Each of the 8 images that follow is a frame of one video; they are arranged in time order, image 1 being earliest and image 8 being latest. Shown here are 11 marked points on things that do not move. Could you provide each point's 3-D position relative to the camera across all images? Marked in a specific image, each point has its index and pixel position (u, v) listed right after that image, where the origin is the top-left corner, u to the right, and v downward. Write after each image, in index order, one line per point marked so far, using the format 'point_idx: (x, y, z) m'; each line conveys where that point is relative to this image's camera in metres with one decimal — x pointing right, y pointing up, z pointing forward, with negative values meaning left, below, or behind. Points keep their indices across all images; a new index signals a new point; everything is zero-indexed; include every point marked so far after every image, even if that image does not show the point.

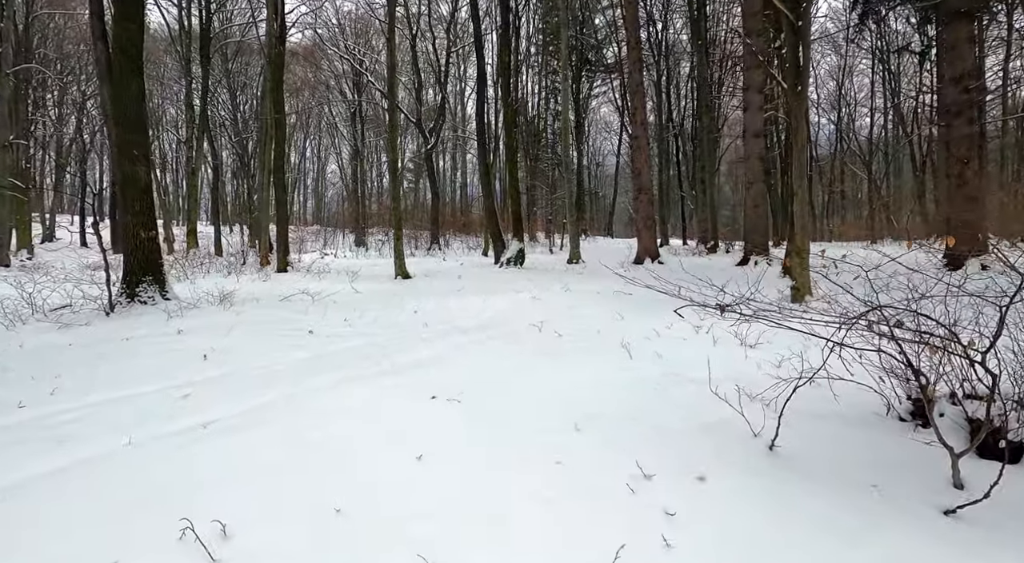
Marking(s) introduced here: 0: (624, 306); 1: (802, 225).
0: (+1.4, -0.3, +9.5) m
1: (+4.0, +0.8, +10.4) m
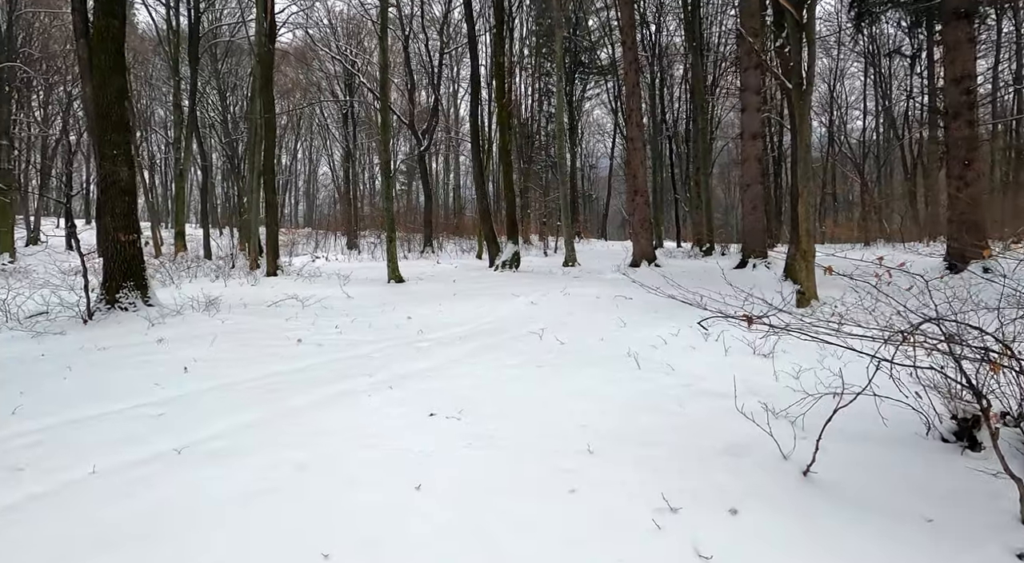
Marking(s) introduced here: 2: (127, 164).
0: (+1.4, -0.4, +9.1) m
1: (+3.9, +0.7, +10.1) m
2: (-4.8, +1.5, +9.4) m
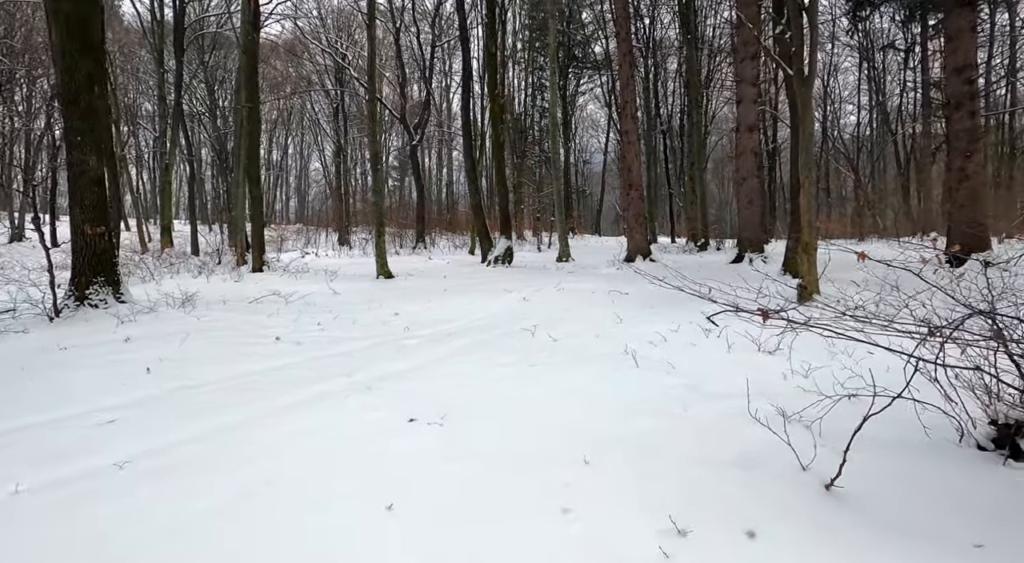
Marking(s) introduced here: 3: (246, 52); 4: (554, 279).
0: (+1.3, -0.3, +8.7) m
1: (+3.8, +0.8, +9.7) m
2: (-4.9, +1.5, +9.0) m
3: (-5.9, +5.1, +16.8) m
4: (+0.7, 0.0, +13.2) m
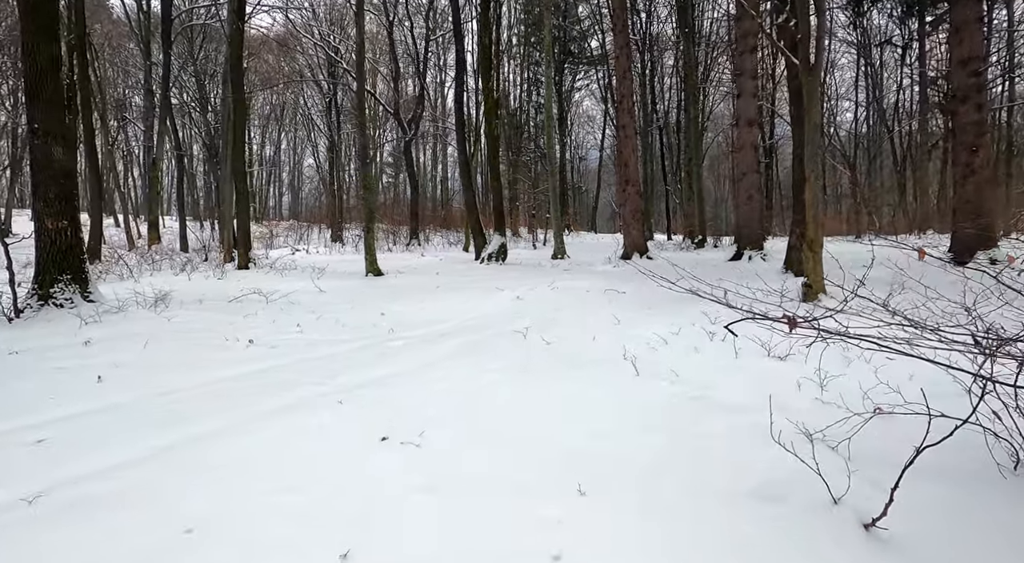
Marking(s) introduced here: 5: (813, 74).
0: (+1.2, -0.3, +8.3) m
1: (+3.7, +0.8, +9.3) m
2: (-5.0, +1.5, +8.4) m
3: (-6.0, +5.1, +16.2) m
4: (+0.6, +0.1, +12.7) m
5: (+3.7, +2.5, +9.2) m
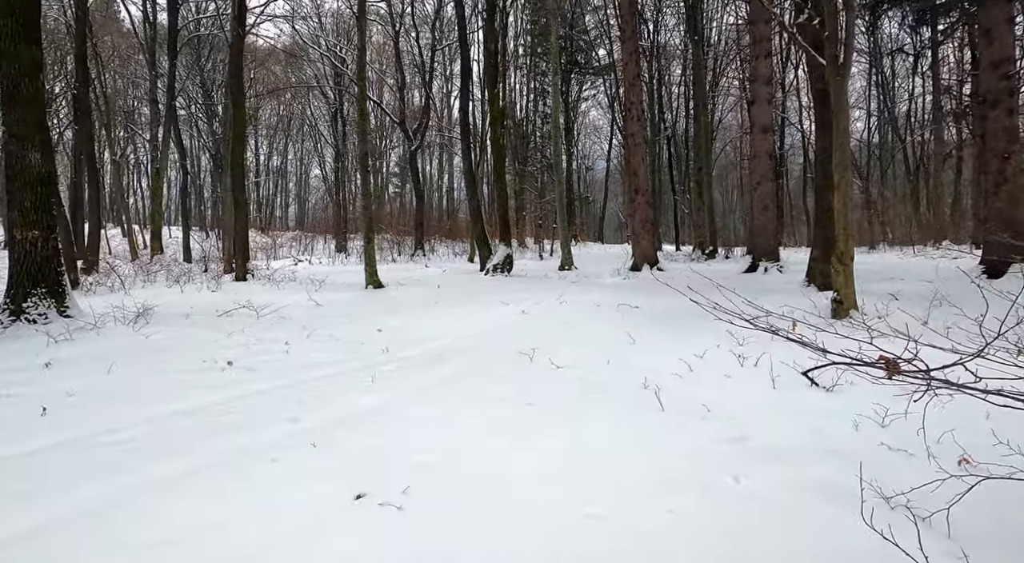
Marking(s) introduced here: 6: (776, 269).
0: (+1.2, -0.4, +7.6) m
1: (+3.8, +0.6, +8.6) m
2: (-4.9, +1.4, +7.9) m
3: (-5.9, +4.9, +15.7) m
4: (+0.7, -0.1, +12.1) m
5: (+3.8, +2.4, +8.6) m
6: (+4.9, +0.2, +13.8) m
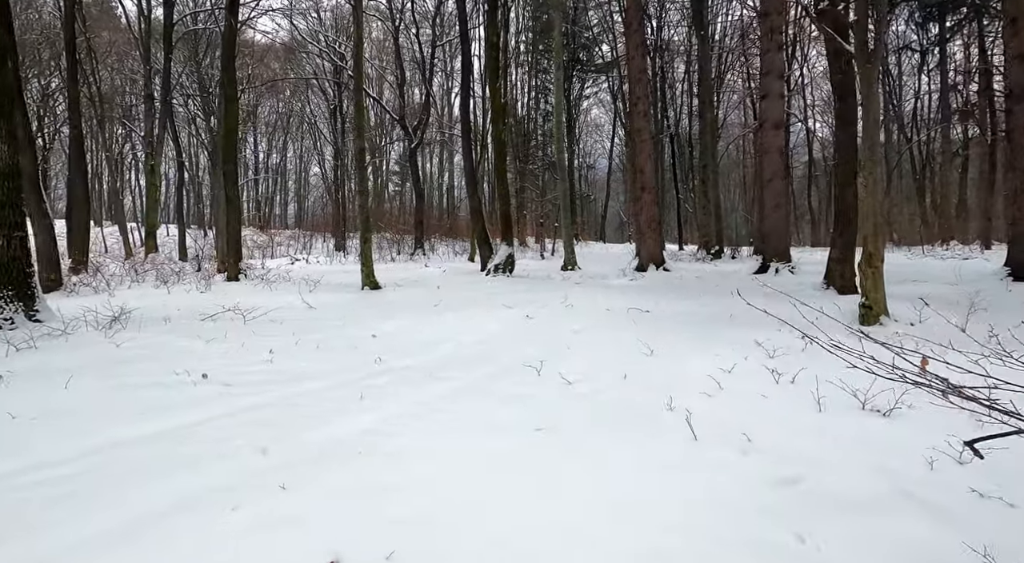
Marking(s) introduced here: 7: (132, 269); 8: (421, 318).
0: (+1.3, -0.5, +7.0) m
1: (+3.8, +0.6, +8.0) m
2: (-4.9, +1.4, +7.3) m
3: (-5.8, +4.9, +15.1) m
4: (+0.7, -0.2, +11.5) m
5: (+3.8, +2.3, +8.0) m
6: (+4.9, +0.2, +13.2) m
7: (-8.4, +0.3, +16.6) m
8: (-1.0, -0.4, +8.7) m
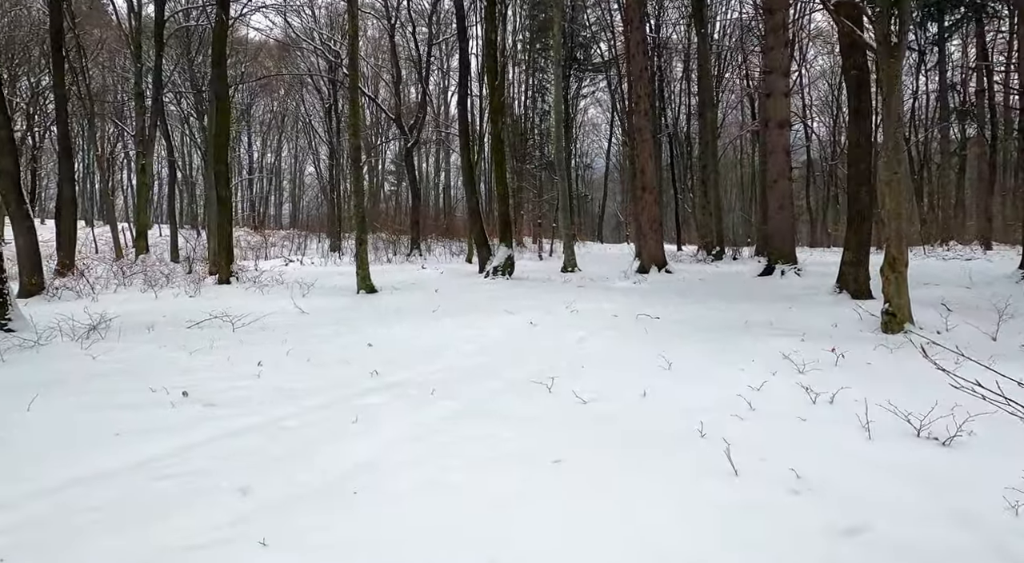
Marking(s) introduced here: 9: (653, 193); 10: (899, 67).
0: (+1.3, -0.5, +6.6) m
1: (+3.9, +0.5, +7.6) m
2: (-4.8, +1.3, +6.8) m
3: (-5.8, +4.8, +14.6) m
4: (+0.8, -0.2, +11.0) m
5: (+3.9, +2.3, +7.6) m
6: (+4.9, +0.2, +12.8) m
7: (-8.4, +0.2, +16.1) m
8: (-1.0, -0.5, +8.2) m
9: (+2.7, +1.7, +14.3) m
10: (+3.9, +2.2, +7.6) m
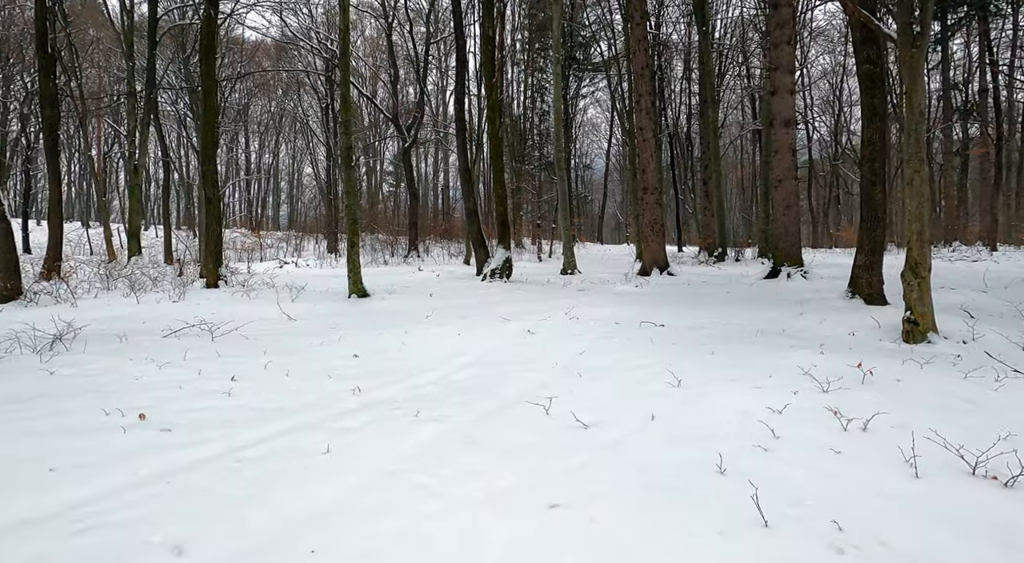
0: (+1.3, -0.6, +6.1) m
1: (+3.8, +0.5, +7.1) m
2: (-4.9, +1.2, +6.3) m
3: (-5.9, +4.7, +14.1) m
4: (+0.7, -0.3, +10.5) m
5: (+3.8, +2.2, +7.1) m
6: (+4.9, +0.1, +12.3) m
7: (-8.4, +0.1, +15.6) m
8: (-1.0, -0.5, +7.7) m
9: (+2.7, +1.6, +13.8) m
10: (+3.8, +2.1, +7.1) m
